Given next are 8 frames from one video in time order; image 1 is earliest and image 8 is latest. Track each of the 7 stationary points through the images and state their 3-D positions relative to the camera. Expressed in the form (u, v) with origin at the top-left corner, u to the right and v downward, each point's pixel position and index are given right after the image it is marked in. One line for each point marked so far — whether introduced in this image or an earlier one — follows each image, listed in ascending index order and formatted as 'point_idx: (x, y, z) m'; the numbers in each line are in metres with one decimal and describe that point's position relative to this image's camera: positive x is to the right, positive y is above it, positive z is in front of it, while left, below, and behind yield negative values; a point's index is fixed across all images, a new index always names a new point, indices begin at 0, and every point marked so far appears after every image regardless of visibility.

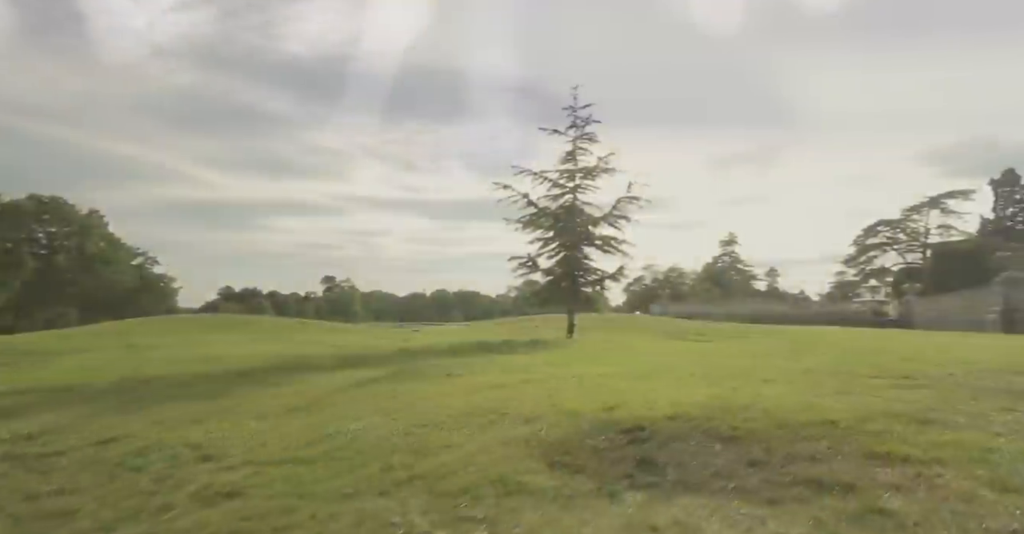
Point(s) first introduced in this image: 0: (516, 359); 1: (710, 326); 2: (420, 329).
0: (0.0, -0.8, +5.1) m
1: (+4.7, -1.5, +14.8) m
2: (-1.6, -1.2, +11.0) m
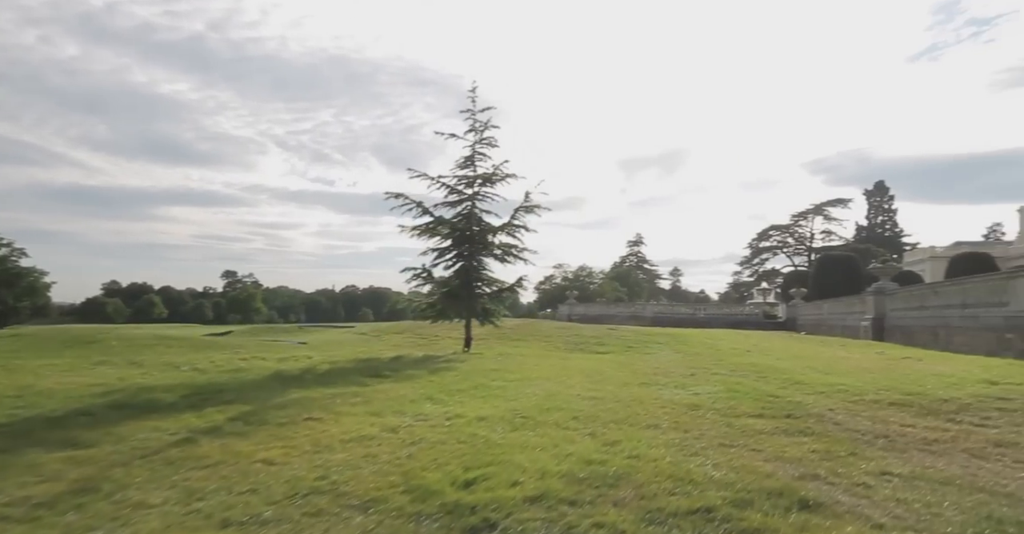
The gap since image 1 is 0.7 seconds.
0: (-0.9, -0.9, +4.7) m
1: (+2.4, -1.7, +14.9) m
2: (-3.4, -1.3, +10.3) m
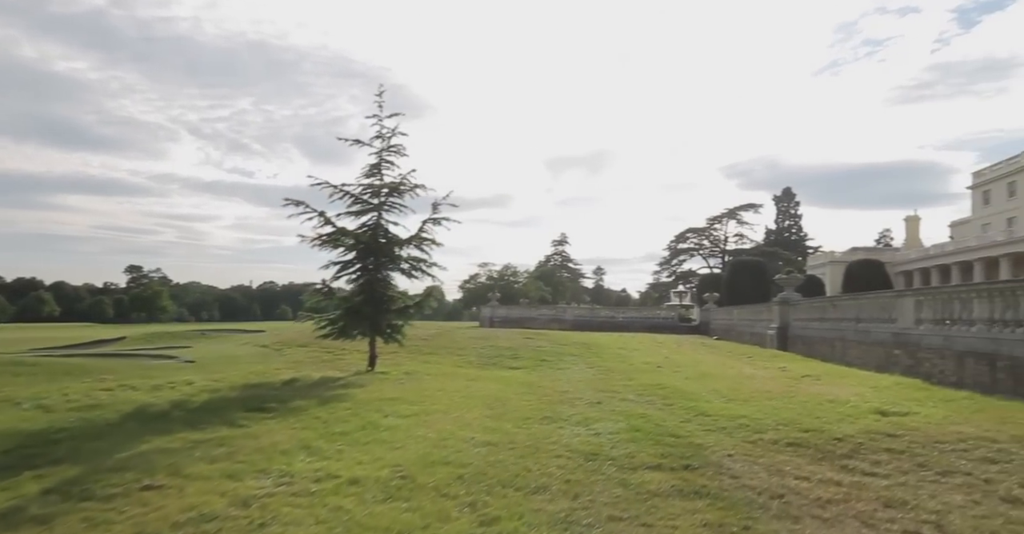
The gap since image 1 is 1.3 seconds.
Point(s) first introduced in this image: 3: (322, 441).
0: (-1.7, -1.1, +4.2) m
1: (+0.4, -1.9, +14.8) m
2: (-4.8, -1.4, +9.5) m
3: (-1.3, -1.2, +4.2) m
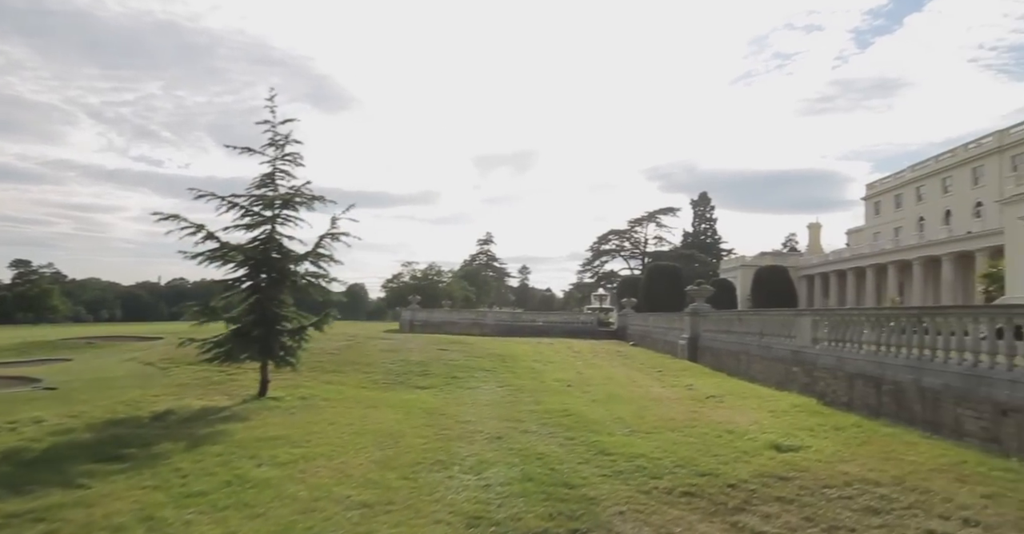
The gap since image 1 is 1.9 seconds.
0: (-2.4, -1.4, +3.6) m
1: (-1.6, -2.1, +14.4) m
2: (-6.1, -1.6, +8.5) m
3: (-2.0, -1.4, +3.6) m
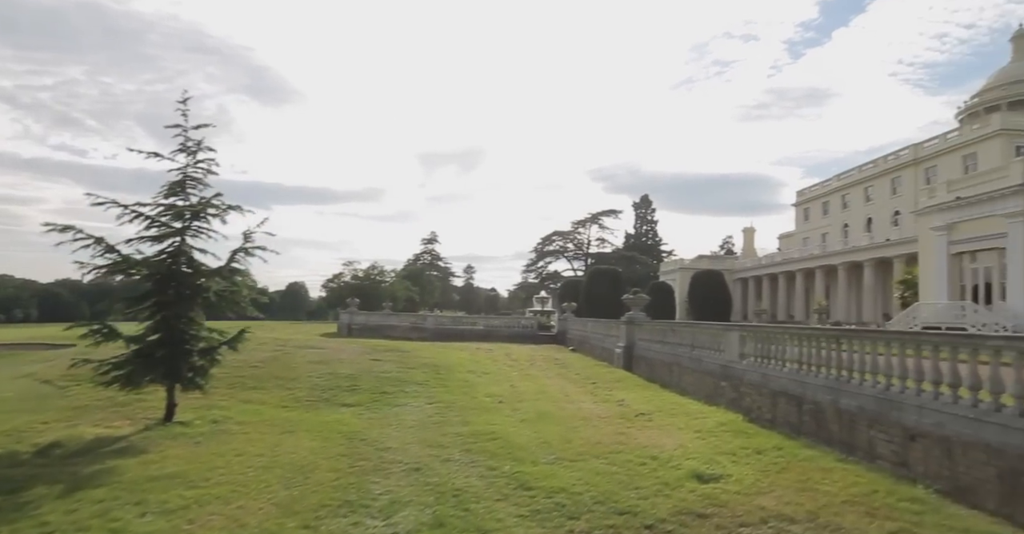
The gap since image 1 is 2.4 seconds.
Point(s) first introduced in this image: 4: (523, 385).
0: (-2.9, -1.6, +3.1) m
1: (-3.1, -2.3, +13.9) m
2: (-7.1, -1.8, +7.7) m
3: (-2.5, -1.6, +3.2) m
4: (+0.2, -2.5, +13.2) m
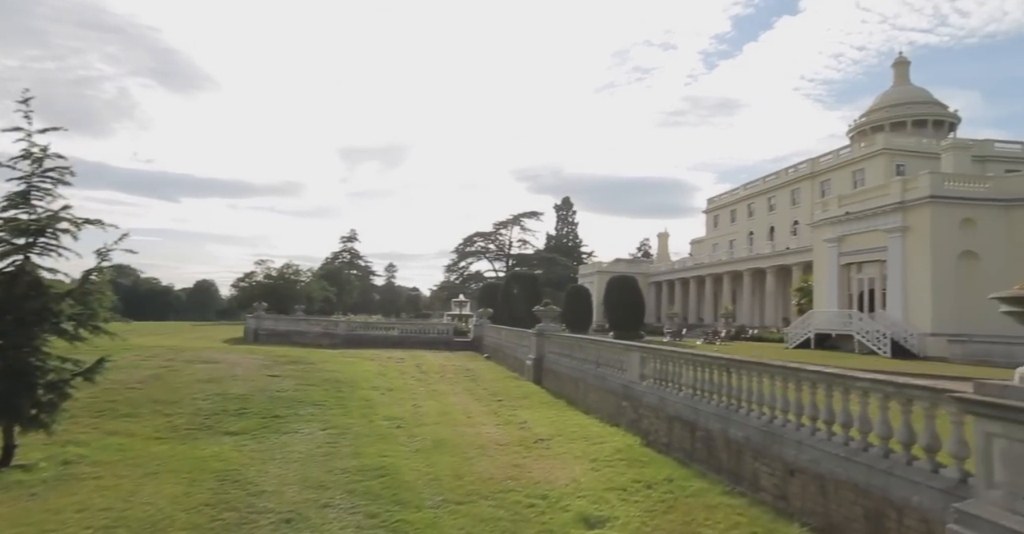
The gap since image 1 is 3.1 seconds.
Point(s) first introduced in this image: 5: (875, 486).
0: (-3.6, -1.8, +2.4) m
1: (-5.2, -2.6, +13.1) m
2: (-8.3, -2.0, +6.4) m
3: (-3.2, -1.9, +2.6) m
4: (-1.8, -2.8, +12.8) m
5: (+2.8, -1.7, +4.7) m
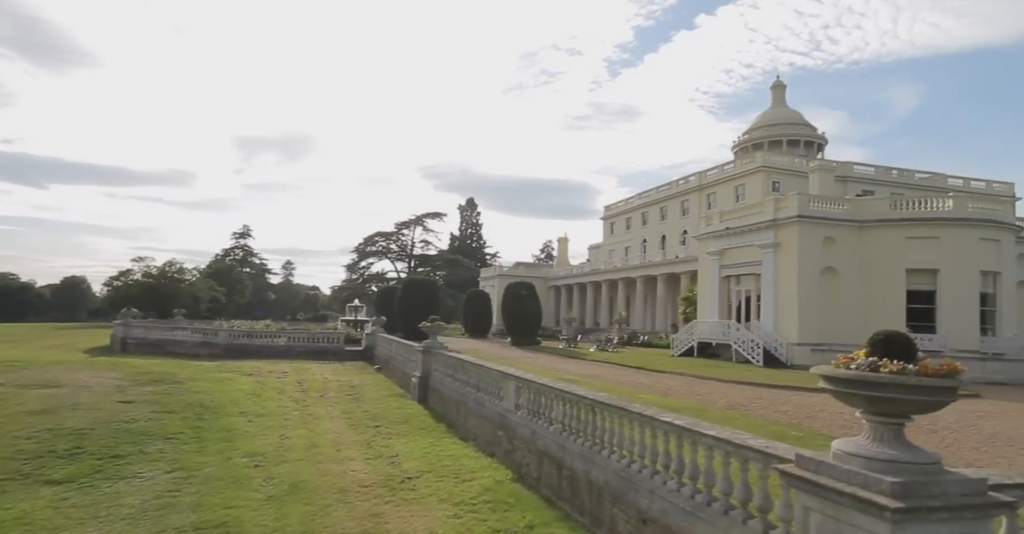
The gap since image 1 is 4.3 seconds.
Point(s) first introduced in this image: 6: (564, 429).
0: (-4.4, -2.2, +1.5) m
1: (-7.6, -3.0, +11.8) m
2: (-9.7, -2.3, +4.7) m
3: (-4.0, -2.2, +1.7) m
4: (-4.2, -3.2, +12.0) m
5: (+1.6, -2.1, +4.8) m
6: (+0.7, -2.1, +8.1) m
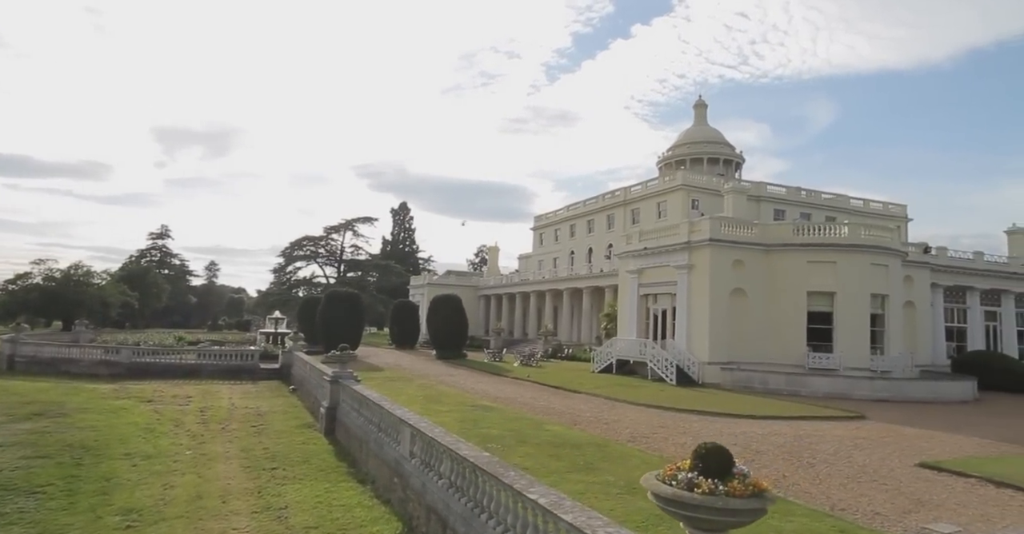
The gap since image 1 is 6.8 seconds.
0: (-5.1, -2.8, +1.0) m
1: (-9.5, -3.6, +10.8) m
2: (-10.7, -2.8, +3.6) m
3: (-4.8, -2.8, +1.2) m
4: (-6.1, -3.9, +11.4) m
5: (+0.4, -2.8, +4.8) m
6: (-0.8, -2.8, +8.1) m
